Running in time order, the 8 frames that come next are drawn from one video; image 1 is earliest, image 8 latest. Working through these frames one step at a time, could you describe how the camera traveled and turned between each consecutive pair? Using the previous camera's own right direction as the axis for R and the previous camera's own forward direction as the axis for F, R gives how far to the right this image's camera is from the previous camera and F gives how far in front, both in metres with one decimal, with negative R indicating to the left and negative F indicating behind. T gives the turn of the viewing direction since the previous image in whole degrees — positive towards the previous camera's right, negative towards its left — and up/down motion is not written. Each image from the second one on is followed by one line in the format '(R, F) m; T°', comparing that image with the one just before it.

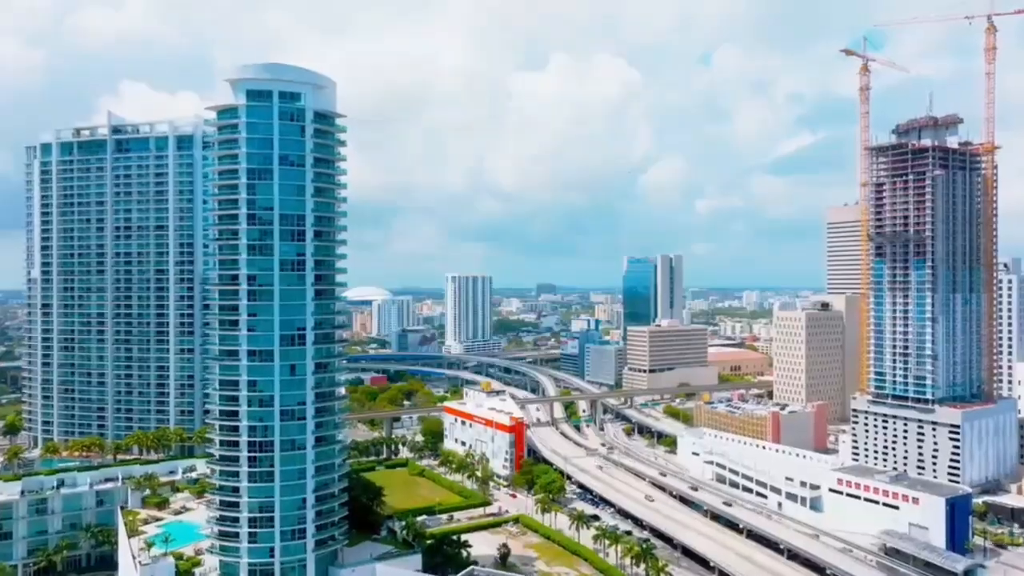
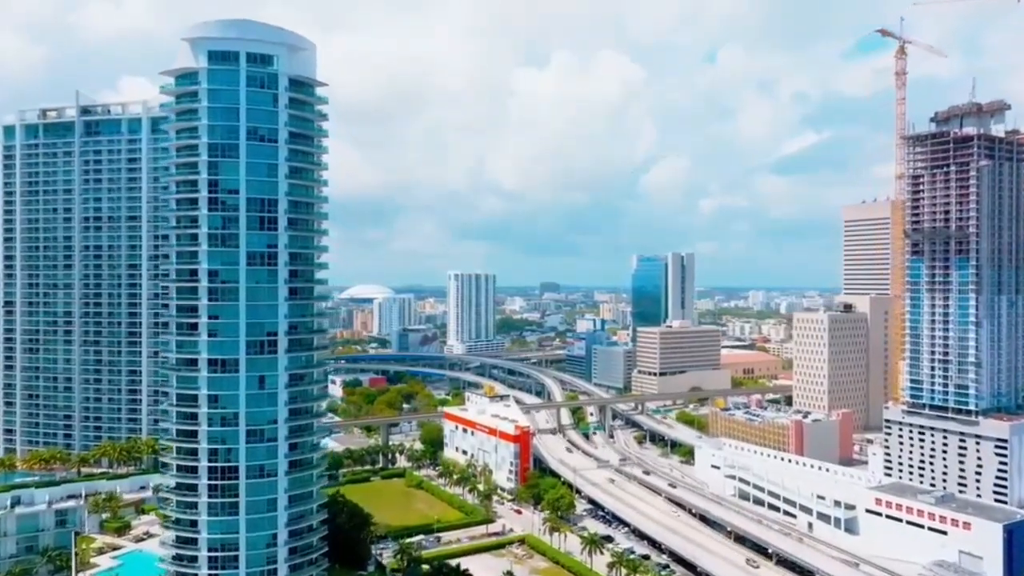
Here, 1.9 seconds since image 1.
(-0.3, +7.2) m; 0°
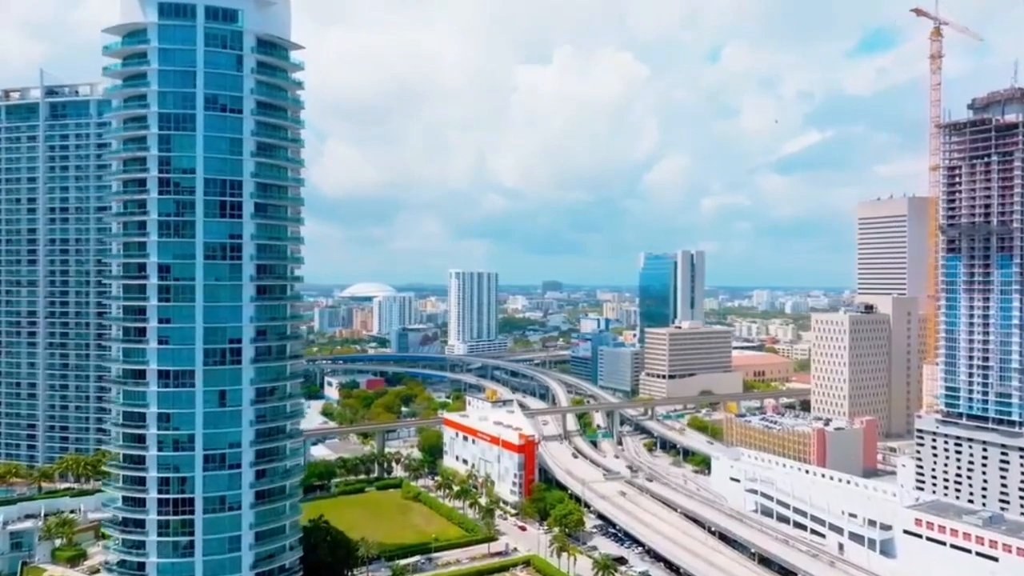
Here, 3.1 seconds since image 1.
(-0.3, +6.3) m; 0°
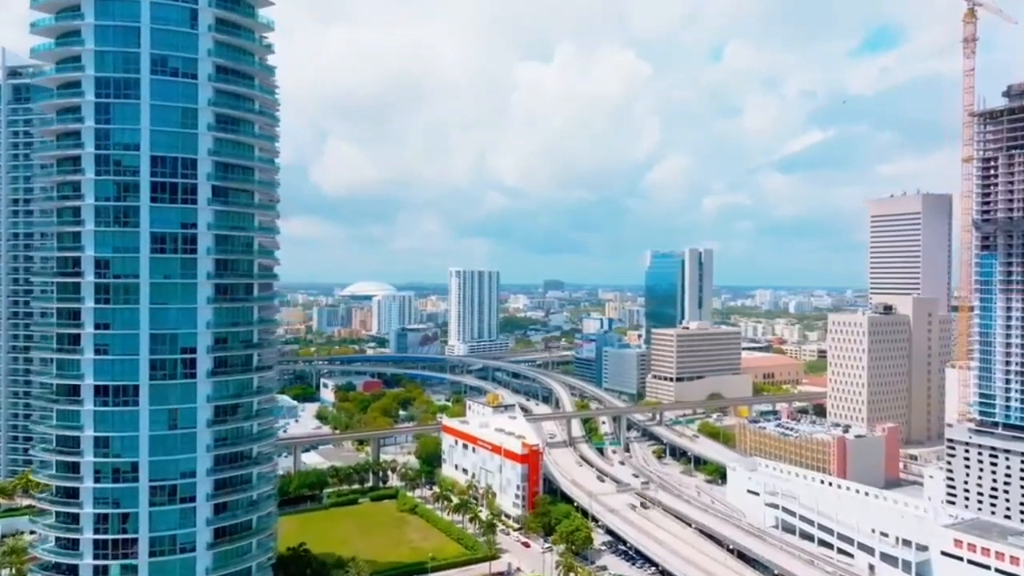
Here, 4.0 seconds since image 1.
(-0.2, +5.4) m; 0°
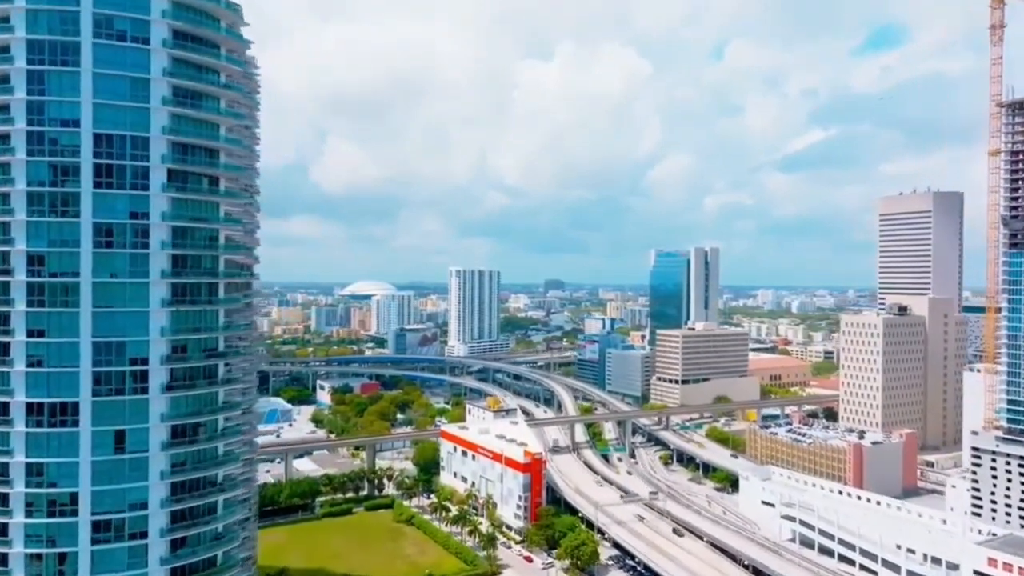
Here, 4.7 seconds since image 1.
(-0.1, +4.1) m; 0°
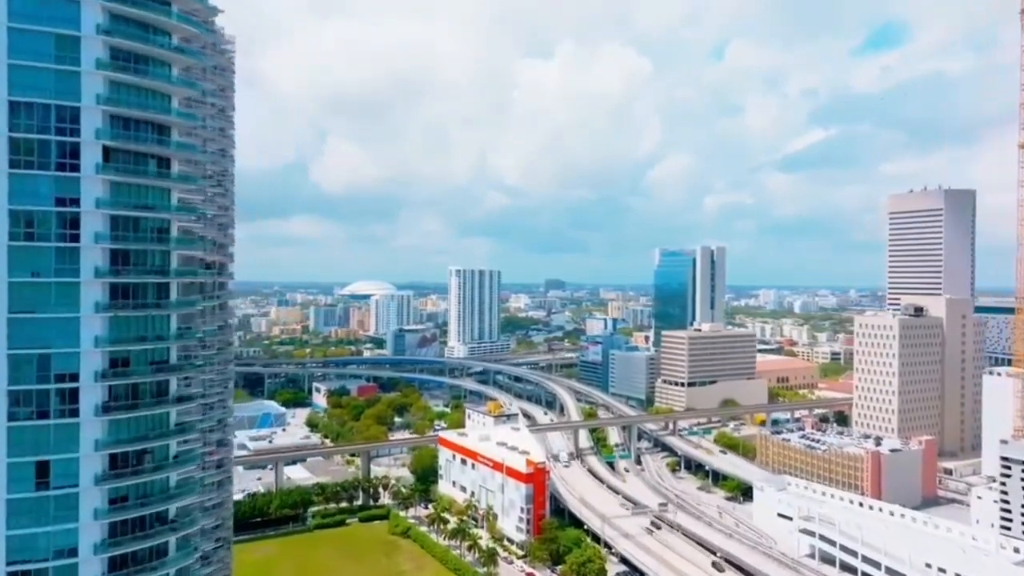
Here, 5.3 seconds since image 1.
(-0.1, +4.1) m; 0°
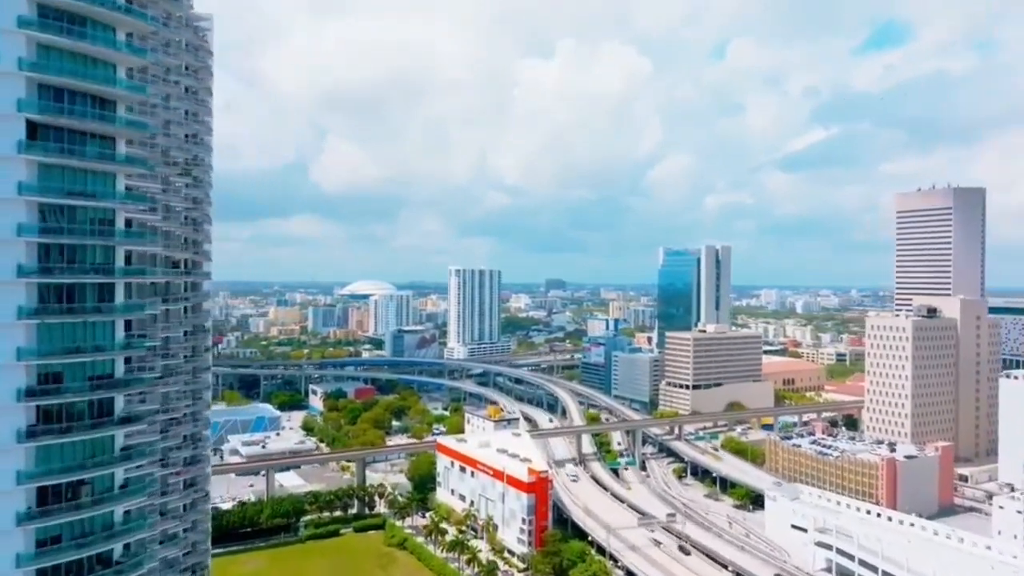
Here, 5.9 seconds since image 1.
(-0.1, +3.3) m; 0°
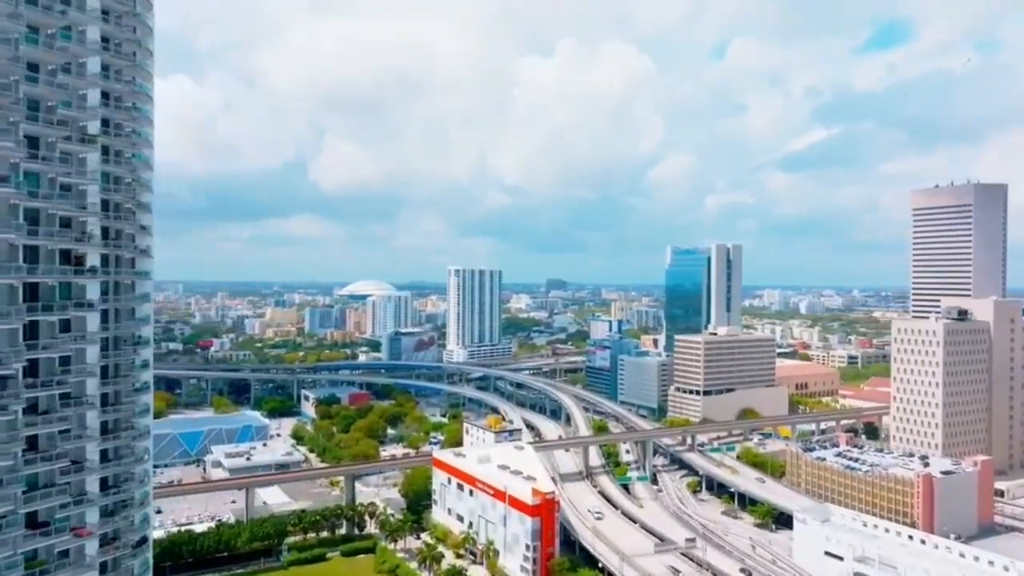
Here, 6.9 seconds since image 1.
(-0.2, +6.8) m; 0°
